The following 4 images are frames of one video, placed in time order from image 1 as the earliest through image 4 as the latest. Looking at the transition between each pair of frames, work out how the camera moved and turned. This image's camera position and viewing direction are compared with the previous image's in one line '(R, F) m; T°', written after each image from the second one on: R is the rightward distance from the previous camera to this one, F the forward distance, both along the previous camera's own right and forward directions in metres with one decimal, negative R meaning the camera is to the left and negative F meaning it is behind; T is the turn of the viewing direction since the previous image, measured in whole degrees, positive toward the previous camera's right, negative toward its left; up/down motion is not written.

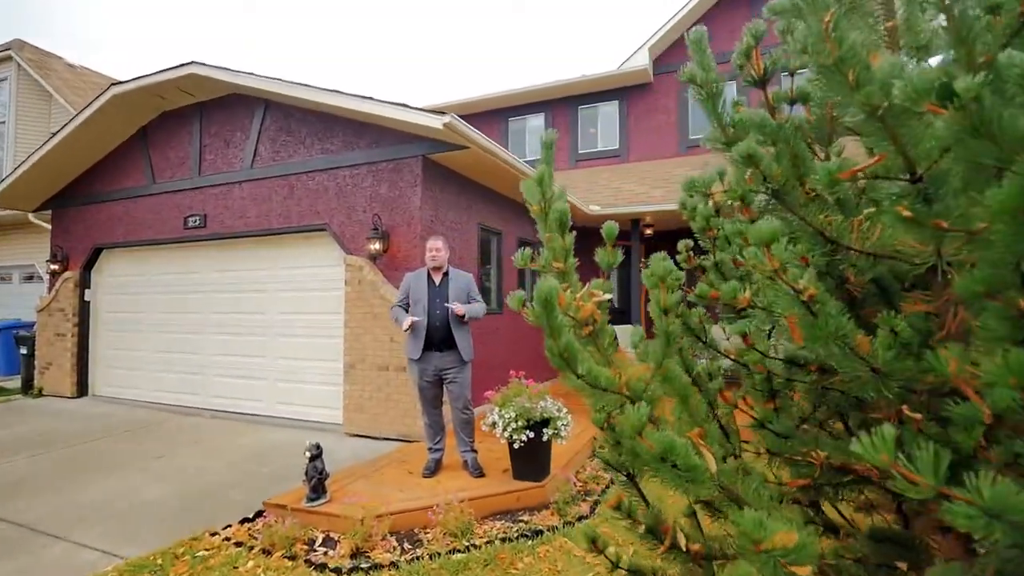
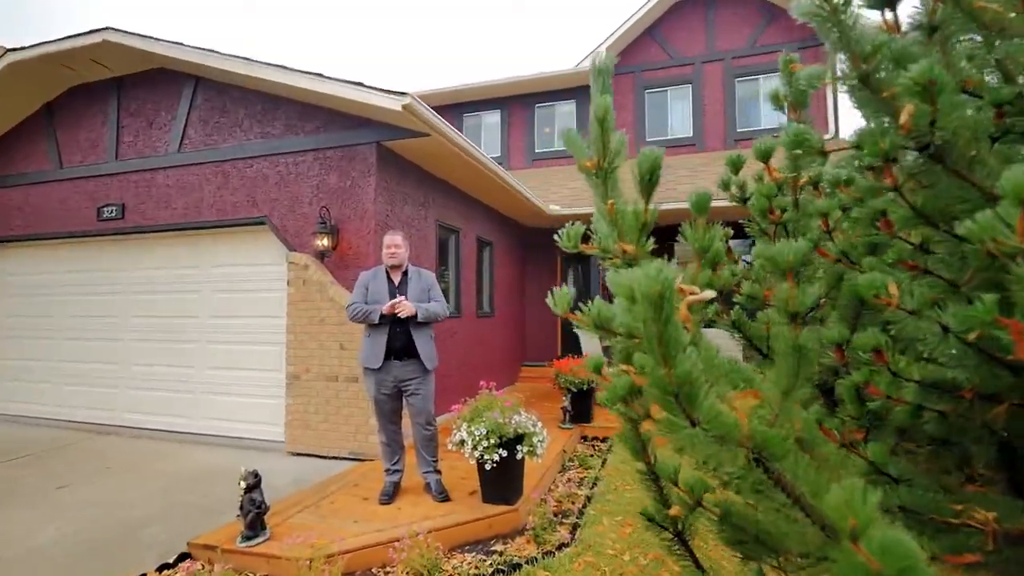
(-0.1, +0.4) m; +5°
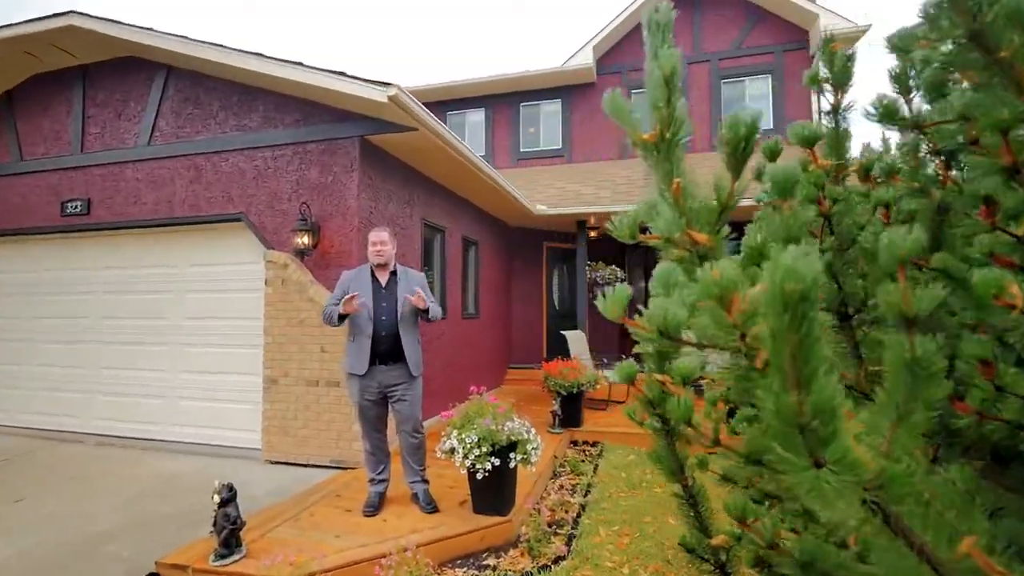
(-0.1, +0.2) m; +2°
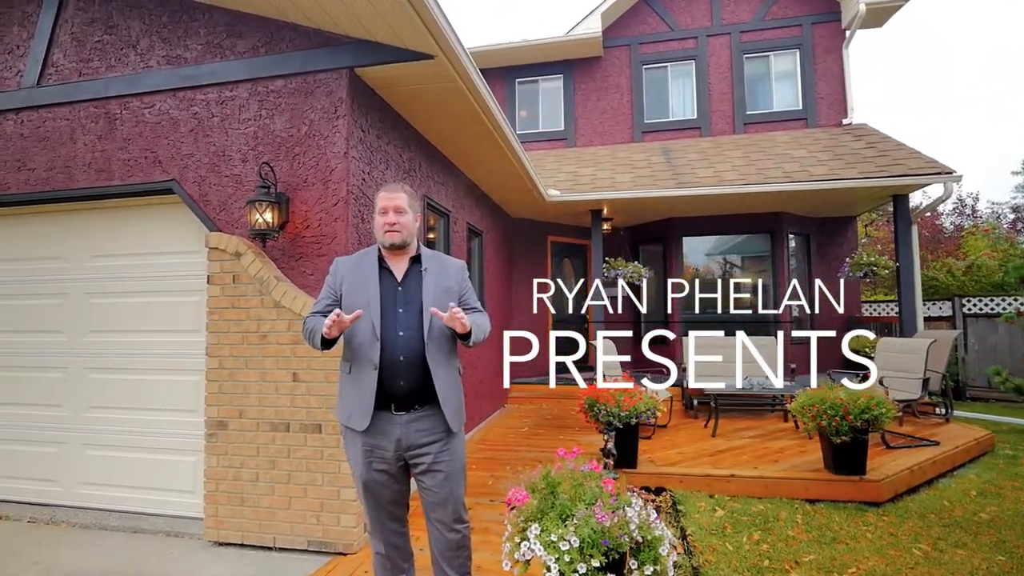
(-0.5, +1.4) m; +4°
